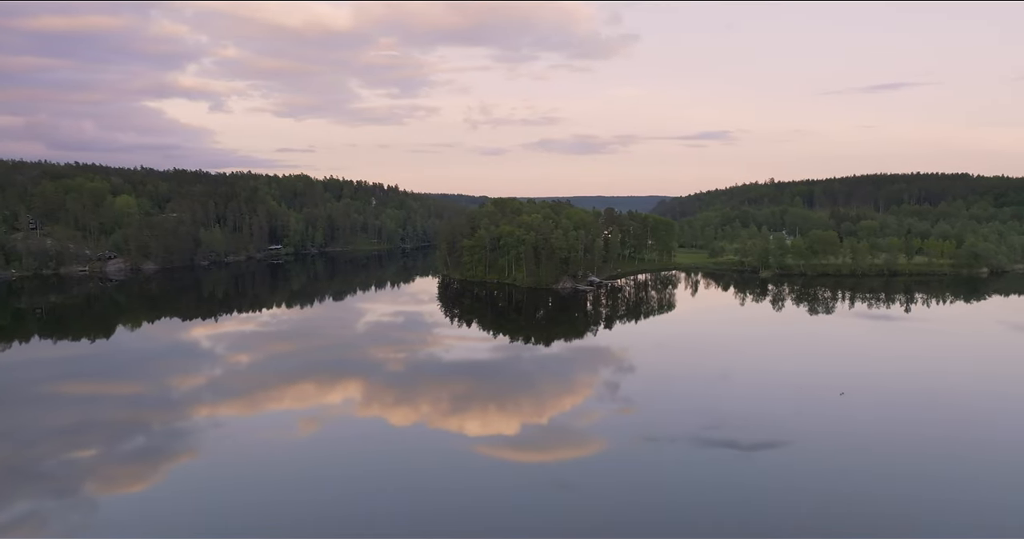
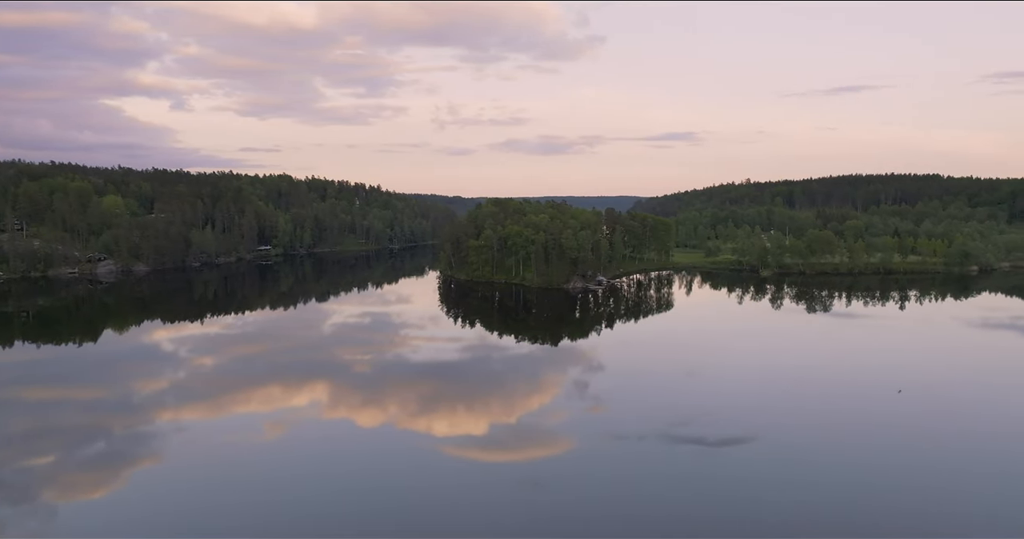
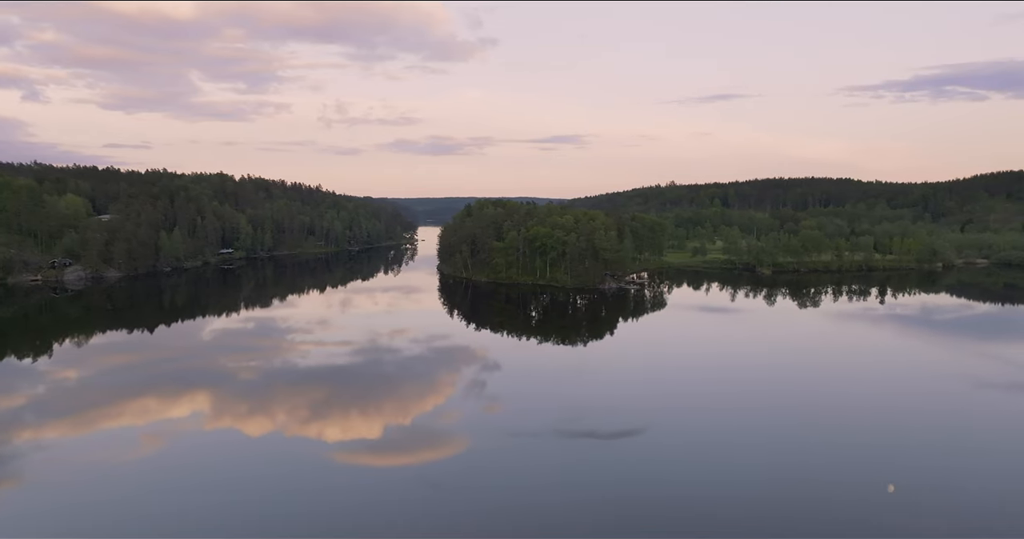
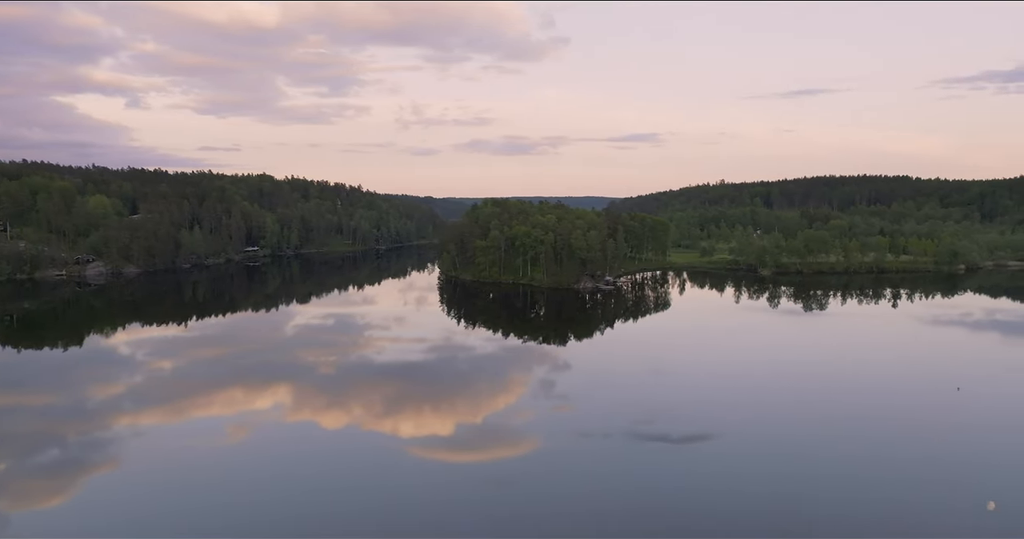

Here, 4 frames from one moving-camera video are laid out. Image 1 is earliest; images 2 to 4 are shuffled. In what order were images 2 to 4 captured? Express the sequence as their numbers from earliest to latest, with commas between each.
2, 4, 3
